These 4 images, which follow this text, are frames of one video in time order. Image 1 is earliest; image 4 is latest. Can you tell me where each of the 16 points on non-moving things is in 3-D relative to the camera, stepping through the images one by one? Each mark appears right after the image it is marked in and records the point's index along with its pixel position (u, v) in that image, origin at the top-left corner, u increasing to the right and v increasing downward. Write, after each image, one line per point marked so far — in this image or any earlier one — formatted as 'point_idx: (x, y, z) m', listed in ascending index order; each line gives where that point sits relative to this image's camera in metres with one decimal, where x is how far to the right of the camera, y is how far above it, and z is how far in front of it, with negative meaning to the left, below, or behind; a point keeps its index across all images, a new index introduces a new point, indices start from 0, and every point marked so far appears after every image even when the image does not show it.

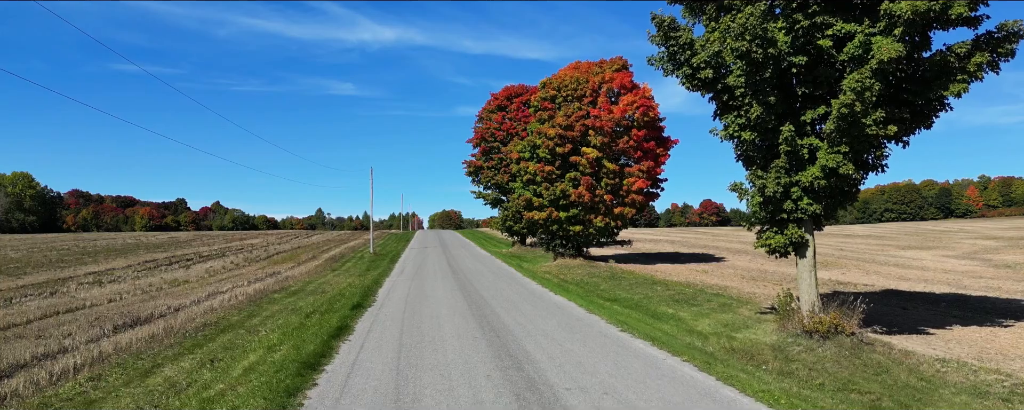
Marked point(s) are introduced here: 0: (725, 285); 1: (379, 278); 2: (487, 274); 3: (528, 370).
0: (+6.8, -2.6, +17.2) m
1: (-4.7, -2.6, +19.4) m
2: (-0.8, -2.4, +18.6) m
3: (+0.2, -2.1, +7.0) m
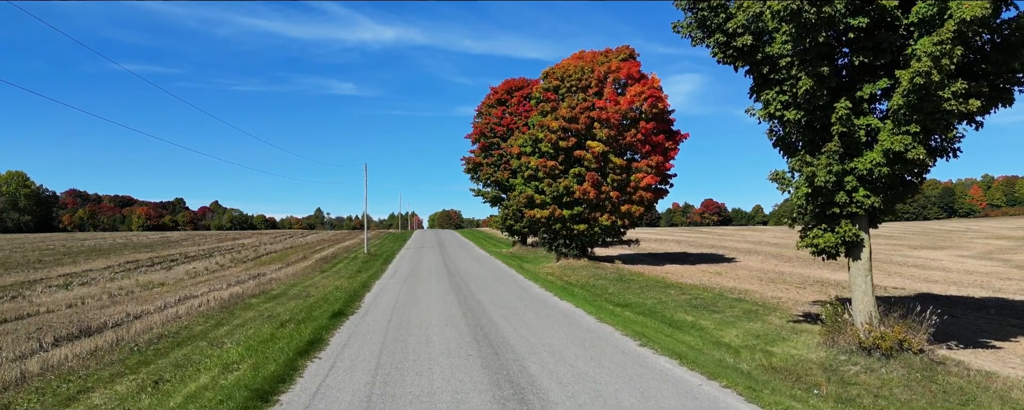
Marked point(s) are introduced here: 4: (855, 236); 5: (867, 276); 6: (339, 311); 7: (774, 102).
0: (+6.8, -2.4, +15.8) m
1: (-4.7, -2.5, +18.0) m
2: (-0.8, -2.3, +17.2) m
3: (+0.2, -2.0, +5.6) m
4: (+4.7, -0.4, +7.5) m
5: (+5.0, -1.0, +7.7) m
6: (-3.7, -2.2, +11.5) m
7: (+3.7, +1.4, +7.7) m
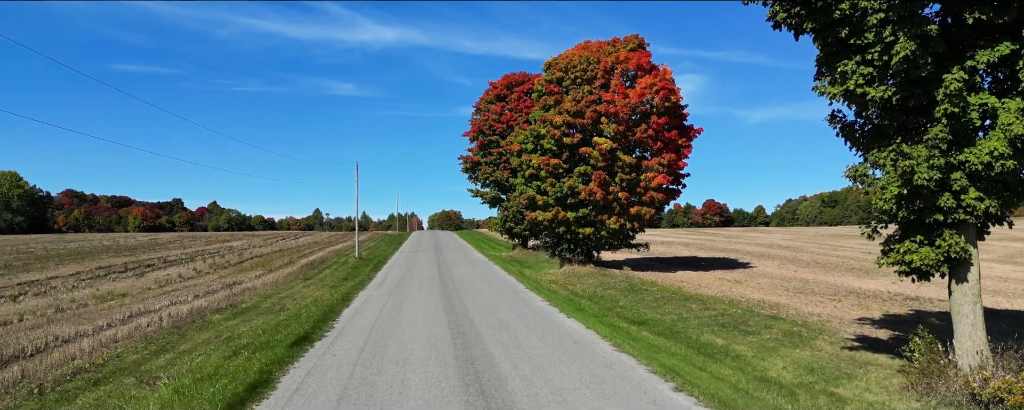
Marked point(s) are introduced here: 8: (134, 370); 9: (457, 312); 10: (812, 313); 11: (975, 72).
0: (+6.8, -2.5, +14.0) m
1: (-4.7, -2.5, +16.2) m
2: (-0.8, -2.4, +15.4) m
3: (+0.2, -2.1, +3.8) m
4: (+4.7, -0.5, +5.6) m
5: (+5.0, -1.1, +5.9) m
6: (-3.7, -2.3, +9.6) m
7: (+3.7, +1.4, +5.9) m
8: (-5.7, -2.5, +8.2) m
9: (-1.2, -2.3, +11.6) m
10: (+6.9, -2.5, +12.5) m
11: (+4.7, +1.3, +5.5) m
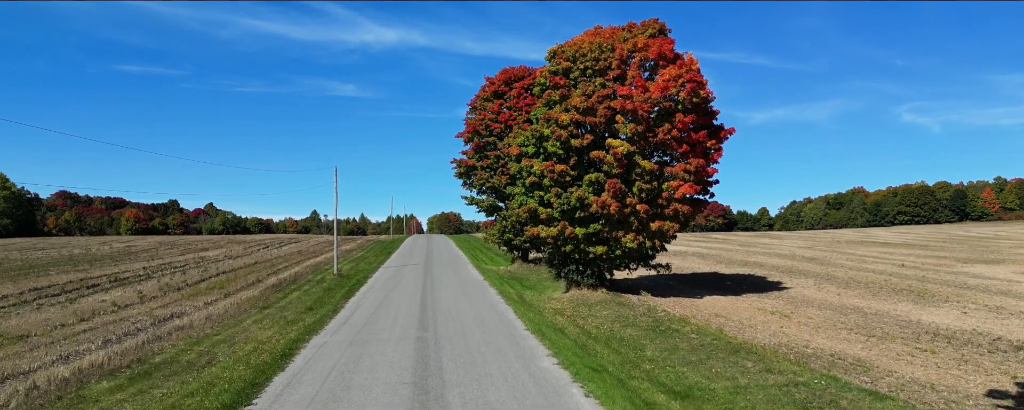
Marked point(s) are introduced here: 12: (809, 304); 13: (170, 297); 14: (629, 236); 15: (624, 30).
0: (+6.7, -3.0, +10.6) m
1: (-4.8, -3.0, +12.8) m
2: (-0.9, -2.8, +12.0) m
3: (+0.1, -2.5, +0.4) m
4: (+4.6, -0.9, +2.3) m
5: (+4.9, -1.5, +2.5) m
6: (-3.8, -2.8, +6.3) m
7: (+3.6, +0.9, +2.5) m
8: (-5.8, -2.9, +4.8) m
9: (-1.2, -2.7, +8.2) m
10: (+6.8, -2.9, +9.1) m
11: (+4.6, +0.9, +2.1) m
12: (+9.8, -3.2, +17.8) m
13: (-12.1, -3.2, +19.5) m
14: (+3.8, -1.0, +17.5) m
15: (+3.9, +6.2, +19.1) m
